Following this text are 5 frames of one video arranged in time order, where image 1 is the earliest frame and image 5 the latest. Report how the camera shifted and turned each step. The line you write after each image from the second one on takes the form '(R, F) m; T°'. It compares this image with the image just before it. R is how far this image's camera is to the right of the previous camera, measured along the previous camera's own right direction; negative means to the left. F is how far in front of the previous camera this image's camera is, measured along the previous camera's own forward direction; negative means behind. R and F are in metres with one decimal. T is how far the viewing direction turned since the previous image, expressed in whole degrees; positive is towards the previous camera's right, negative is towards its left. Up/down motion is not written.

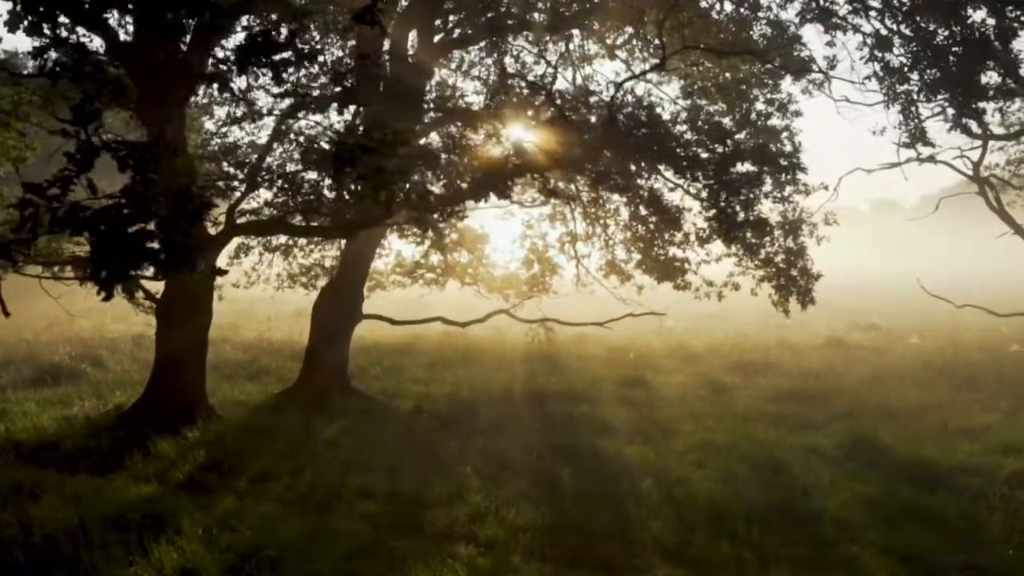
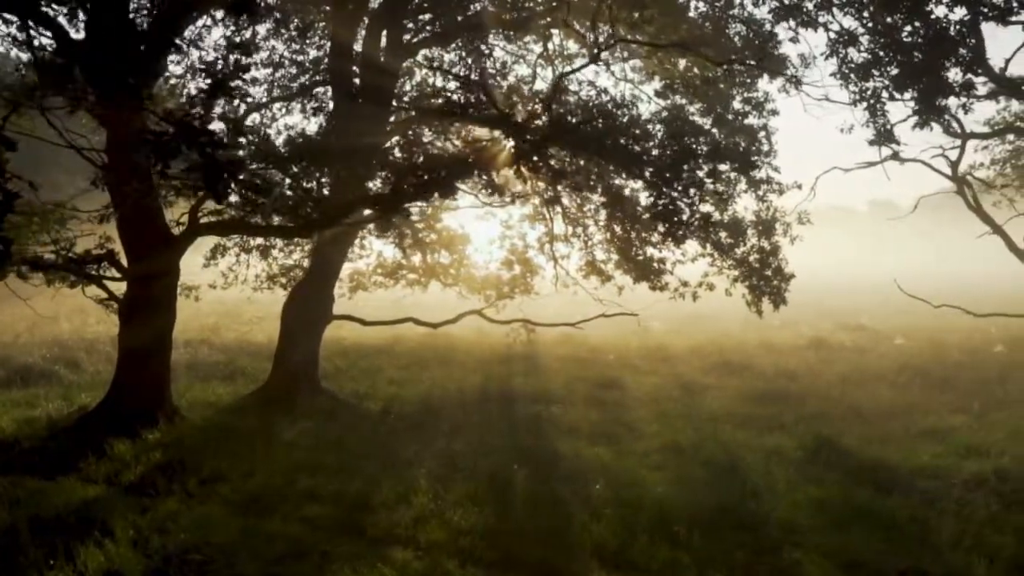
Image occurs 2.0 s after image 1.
(+0.6, +0.1) m; 0°
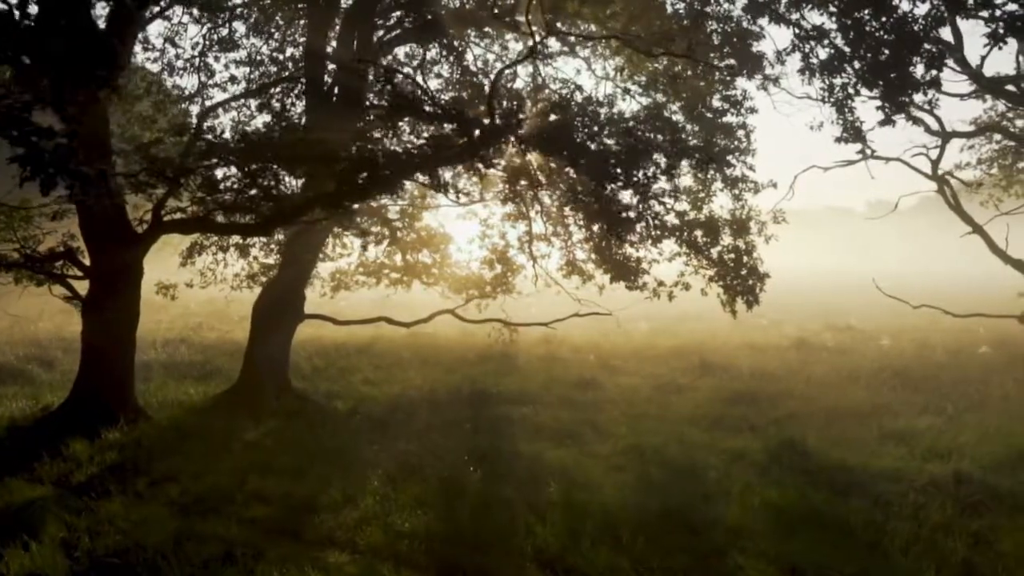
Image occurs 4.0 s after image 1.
(+0.6, +0.2) m; 0°
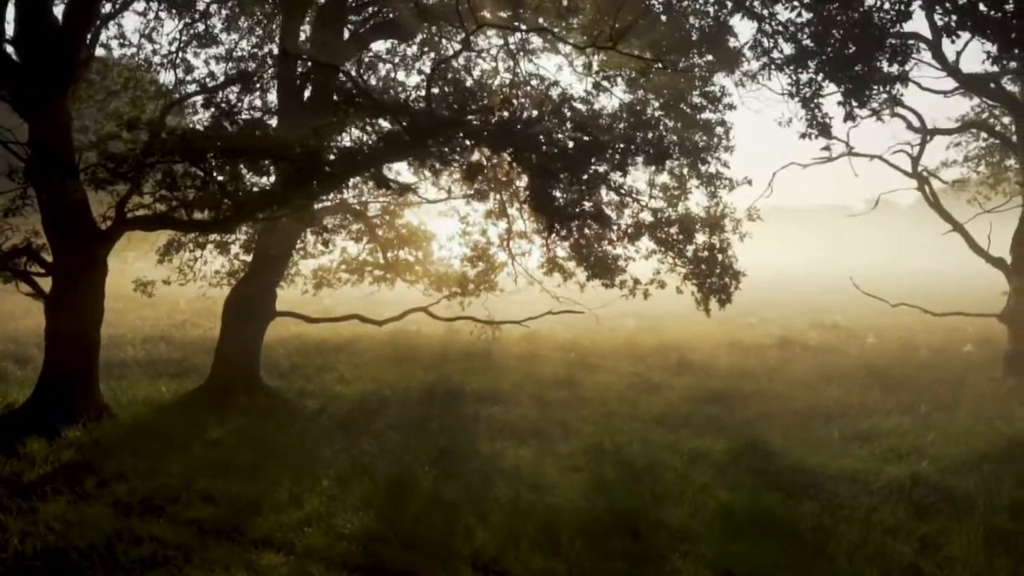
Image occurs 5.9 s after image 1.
(+0.6, +0.1) m; 0°
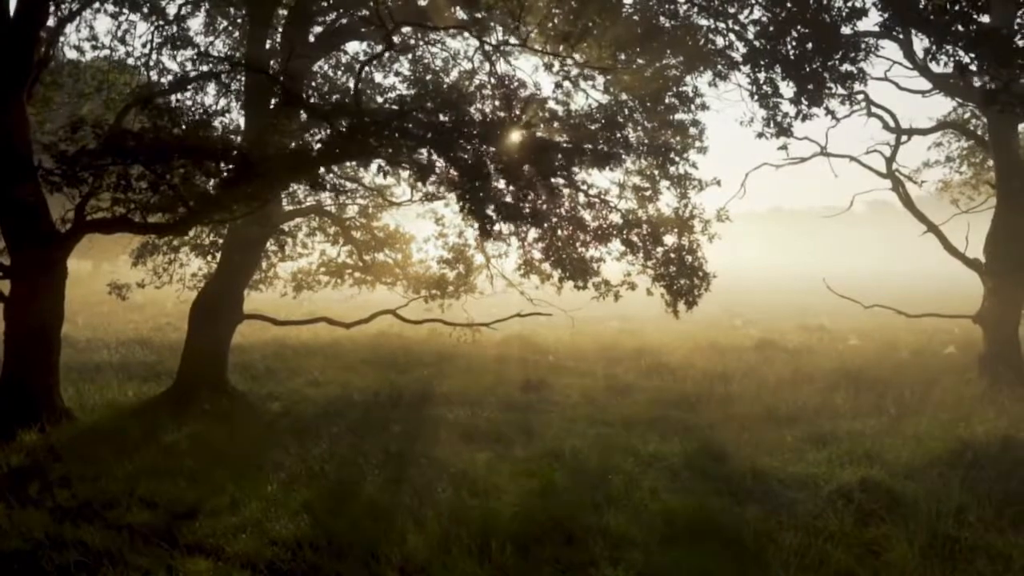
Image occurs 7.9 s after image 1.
(+0.6, +0.1) m; 0°
